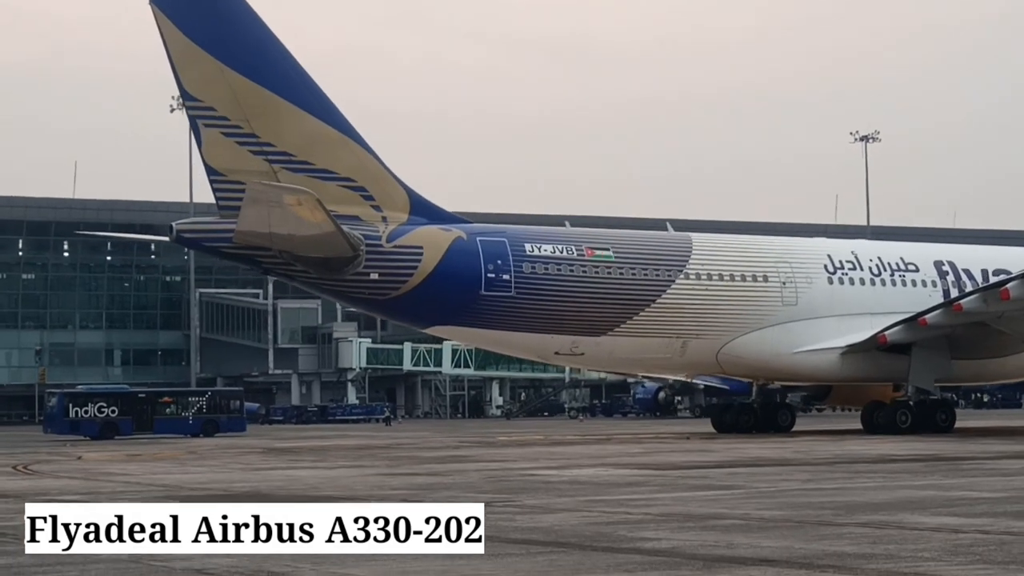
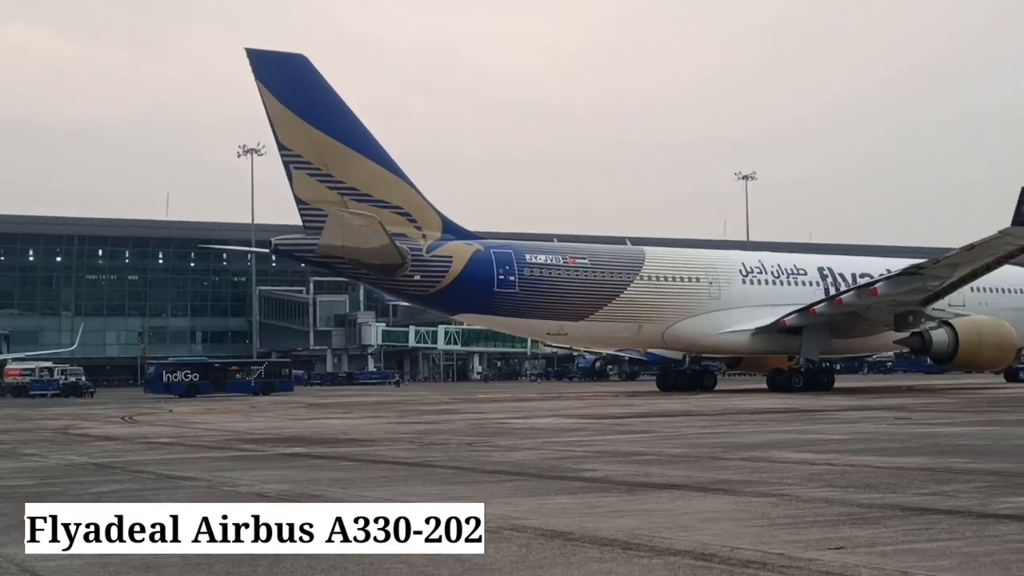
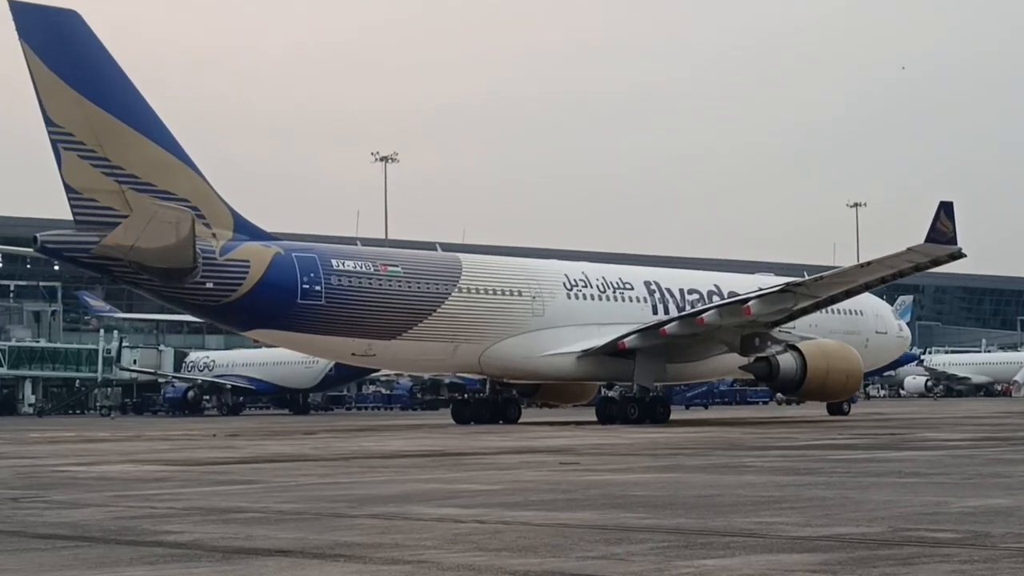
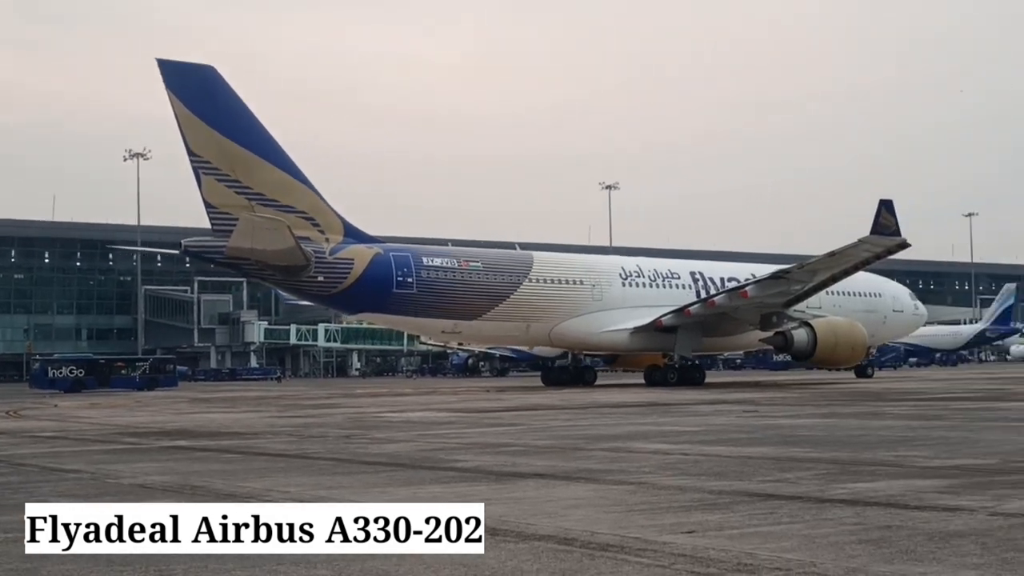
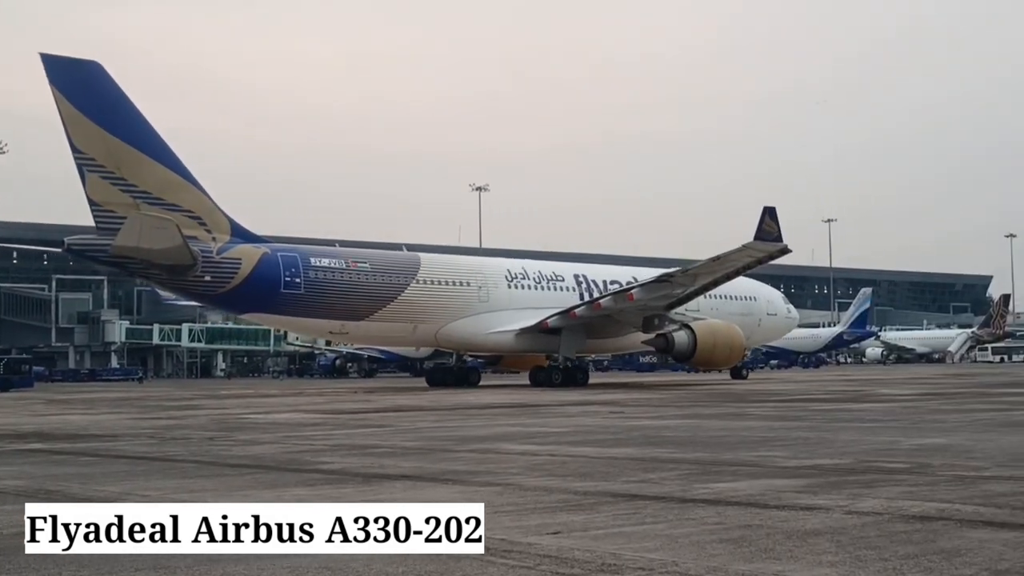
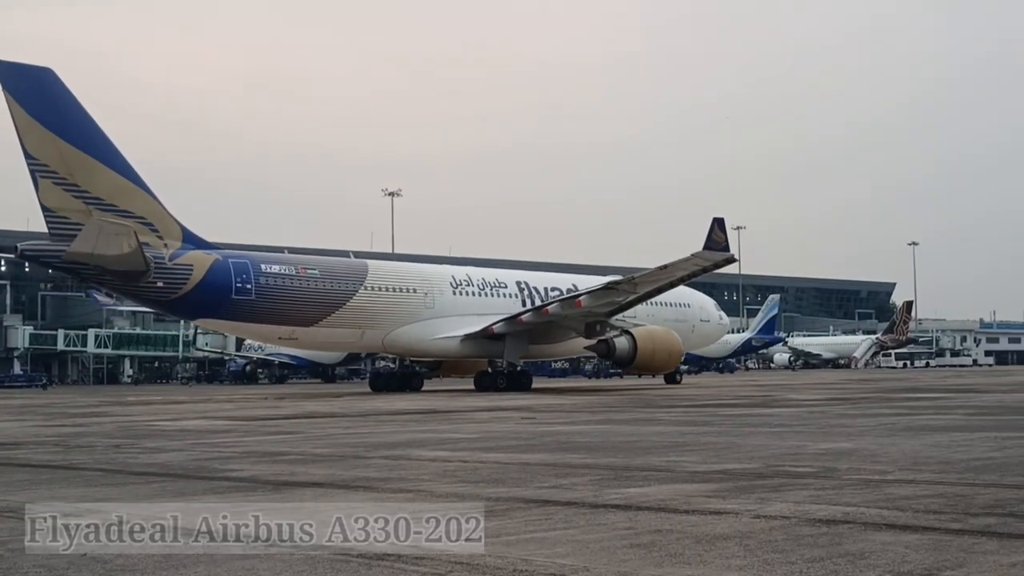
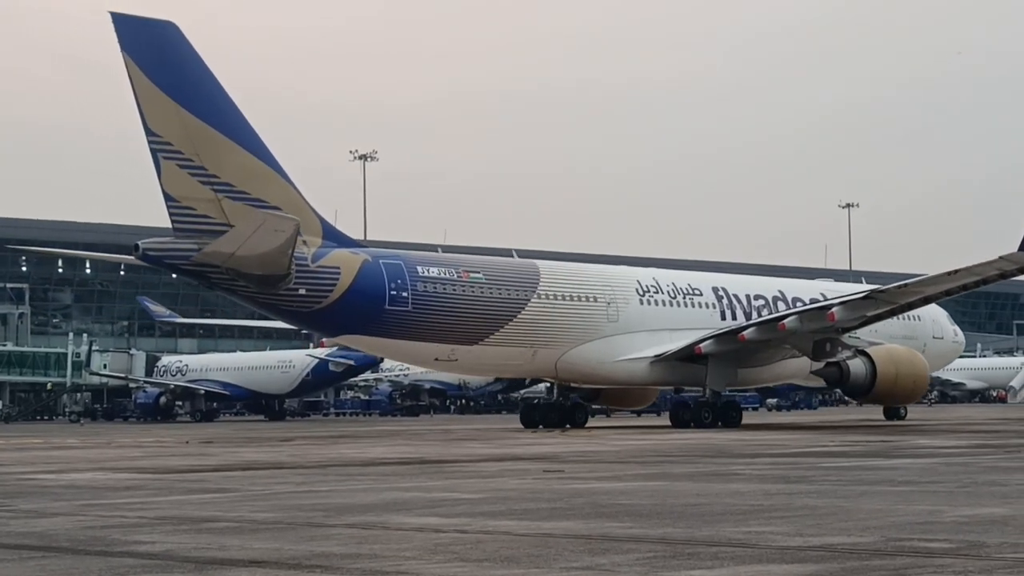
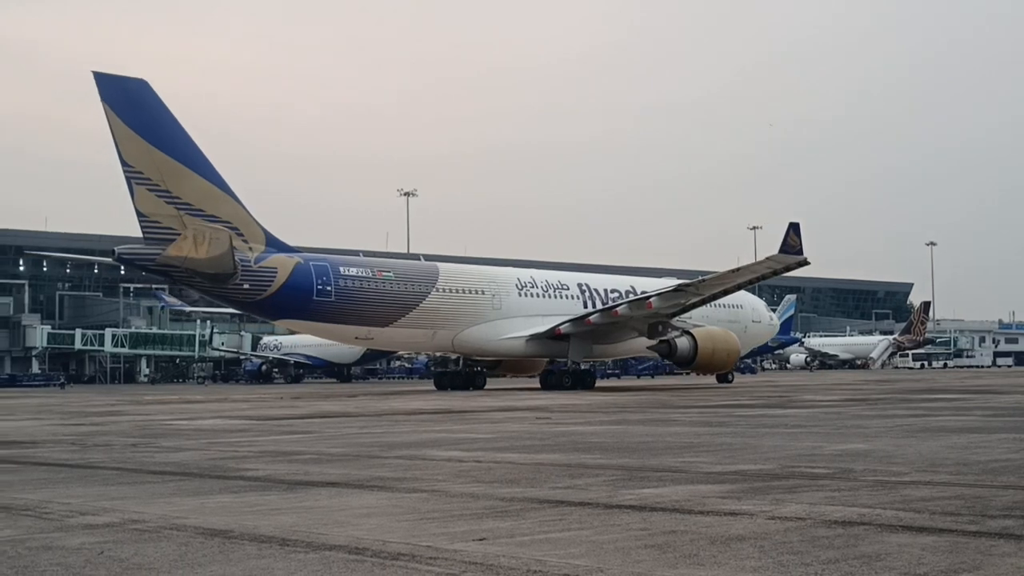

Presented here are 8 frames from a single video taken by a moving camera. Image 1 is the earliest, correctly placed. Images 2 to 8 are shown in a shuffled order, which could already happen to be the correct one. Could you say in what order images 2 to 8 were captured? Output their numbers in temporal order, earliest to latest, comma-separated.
2, 4, 5, 6, 8, 3, 7
